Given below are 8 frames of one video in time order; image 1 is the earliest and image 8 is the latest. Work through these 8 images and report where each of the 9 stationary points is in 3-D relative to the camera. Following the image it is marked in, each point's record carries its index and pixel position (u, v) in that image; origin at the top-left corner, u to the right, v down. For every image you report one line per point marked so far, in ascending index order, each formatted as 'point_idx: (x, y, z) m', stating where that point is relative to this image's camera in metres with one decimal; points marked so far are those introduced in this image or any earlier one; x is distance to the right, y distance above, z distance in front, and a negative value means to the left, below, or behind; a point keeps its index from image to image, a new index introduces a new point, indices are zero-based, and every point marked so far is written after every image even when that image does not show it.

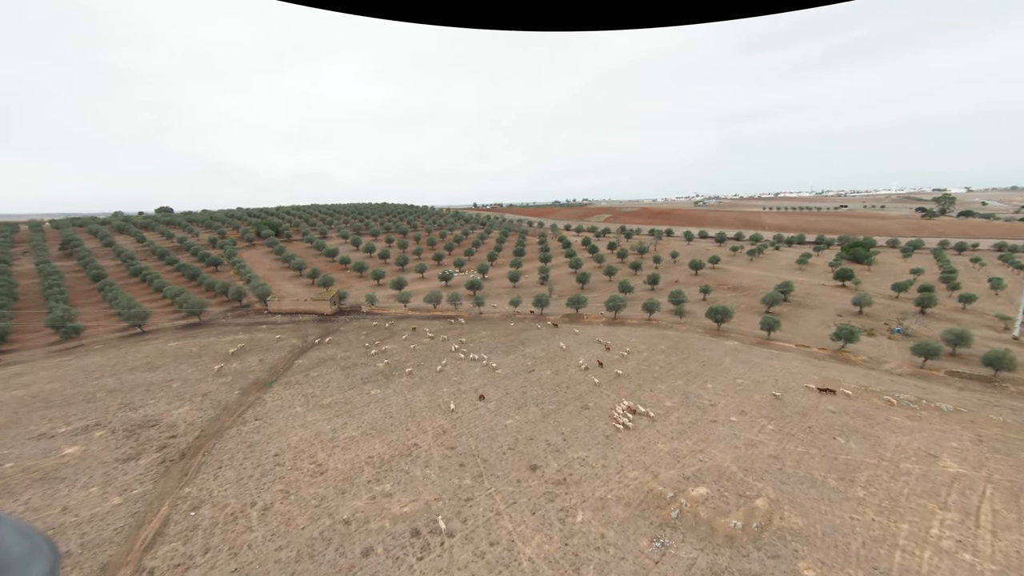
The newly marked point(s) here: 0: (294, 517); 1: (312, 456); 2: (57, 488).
0: (-8.6, -9.1, +16.0) m
1: (-9.7, -8.2, +19.7) m
2: (-19.5, -8.6, +17.3) m
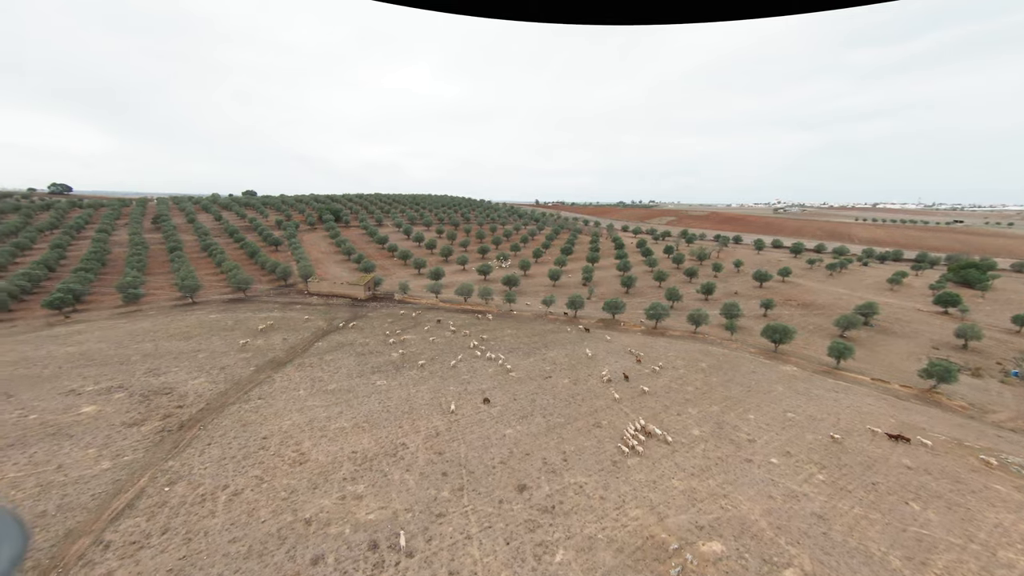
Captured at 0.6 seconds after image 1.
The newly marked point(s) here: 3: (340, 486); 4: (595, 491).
0: (-9.5, -8.3, +15.3) m
1: (-10.1, -7.3, +19.1) m
2: (-20.1, -7.0, +18.1) m
3: (-7.1, -8.1, +16.7) m
4: (+3.4, -8.5, +17.0) m
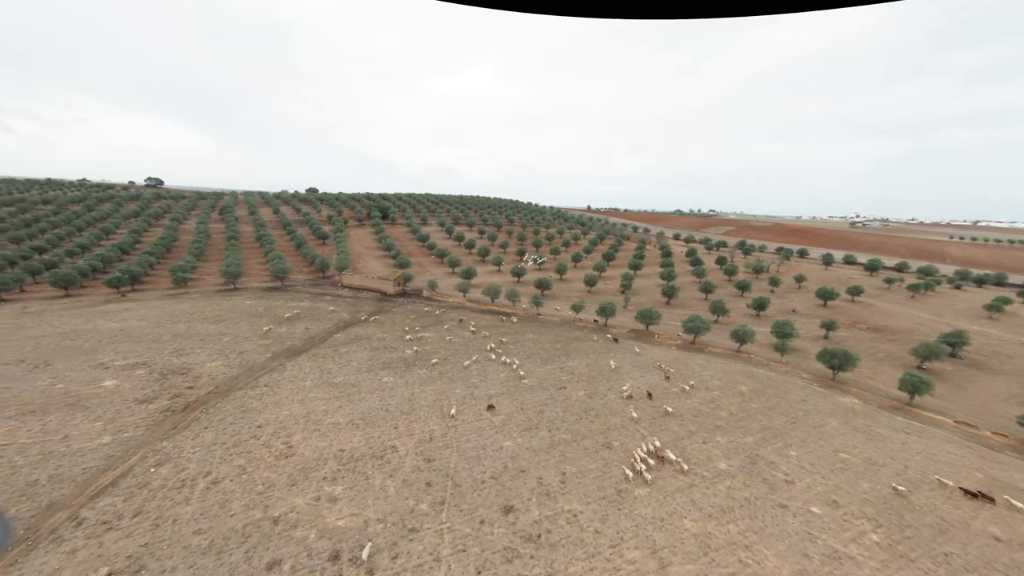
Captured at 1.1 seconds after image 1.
0: (-10.2, -7.7, +14.8) m
1: (-10.2, -6.8, +18.6) m
2: (-20.2, -5.9, +18.8) m
3: (-7.6, -7.7, +15.9) m
4: (+2.8, -8.6, +14.9) m
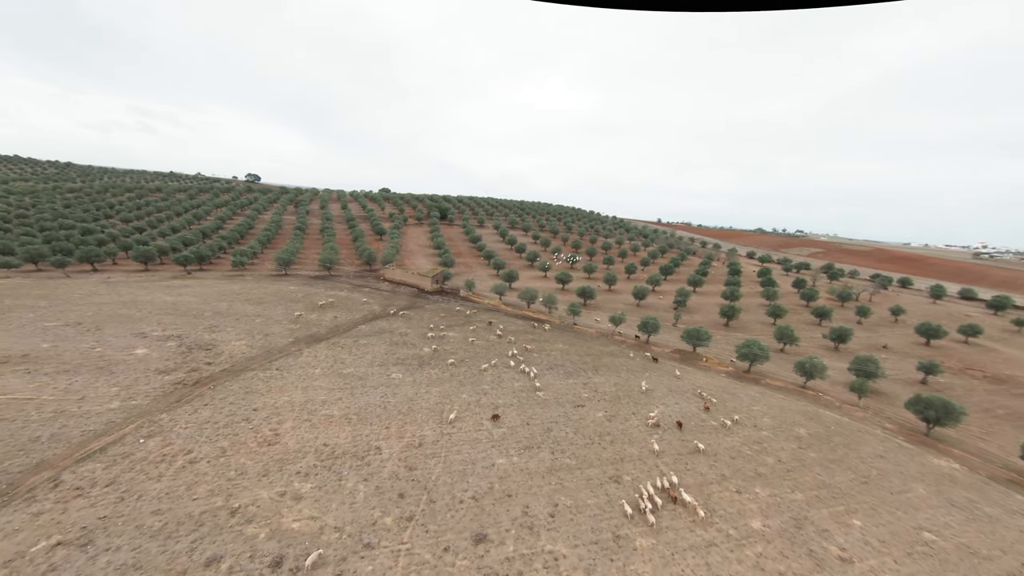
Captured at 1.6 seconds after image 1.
0: (-11.0, -6.9, +14.3) m
1: (-10.4, -6.0, +18.1) m
2: (-20.2, -4.4, +19.8) m
3: (-8.3, -7.1, +15.0) m
4: (+1.8, -8.7, +12.5) m
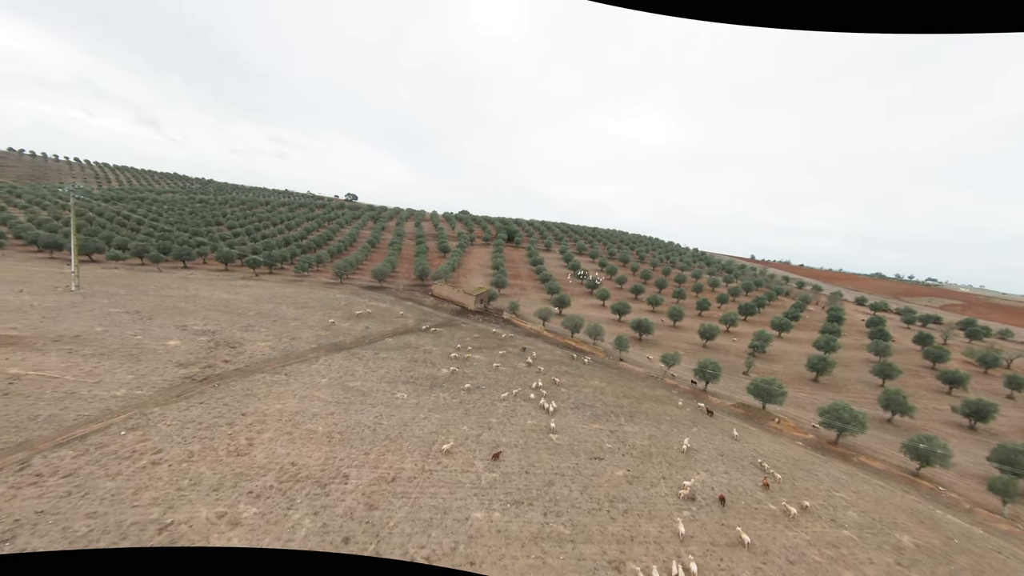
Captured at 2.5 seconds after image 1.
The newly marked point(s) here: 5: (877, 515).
0: (-12.0, -6.6, +13.4) m
1: (-10.7, -6.1, +17.1) m
2: (-19.8, -3.9, +20.7) m
3: (-9.2, -7.0, +13.6) m
4: (+0.1, -9.2, +9.2) m
5: (+15.9, -9.9, +17.7) m
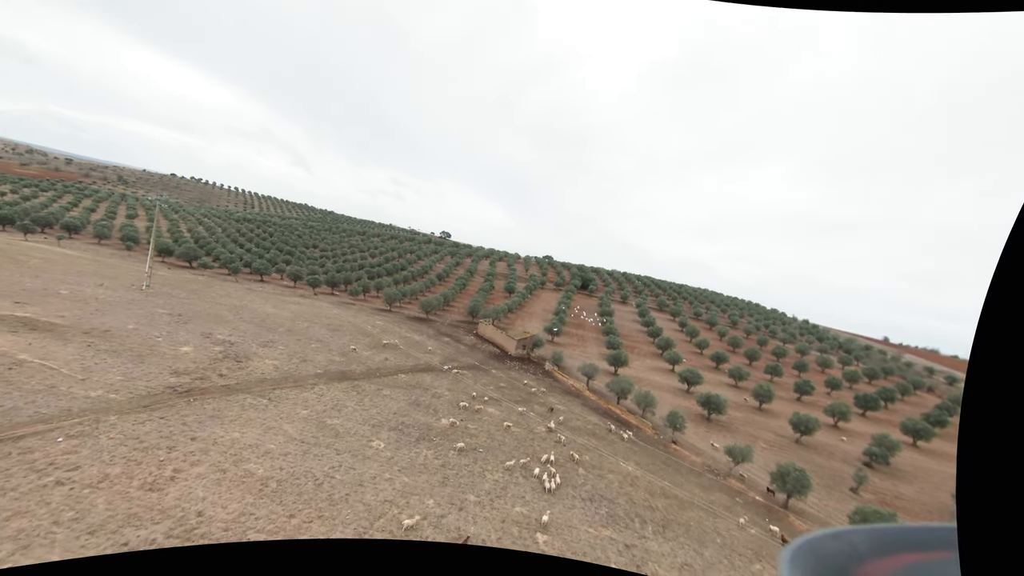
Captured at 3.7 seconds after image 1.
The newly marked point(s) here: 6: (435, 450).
0: (-13.9, -6.4, +11.6) m
1: (-11.7, -6.4, +15.0) m
2: (-19.7, -3.9, +20.6) m
3: (-11.2, -7.1, +11.1) m
4: (-3.3, -9.6, +4.7) m
5: (+13.7, -12.8, +9.5) m
6: (-3.6, -7.8, +19.8) m
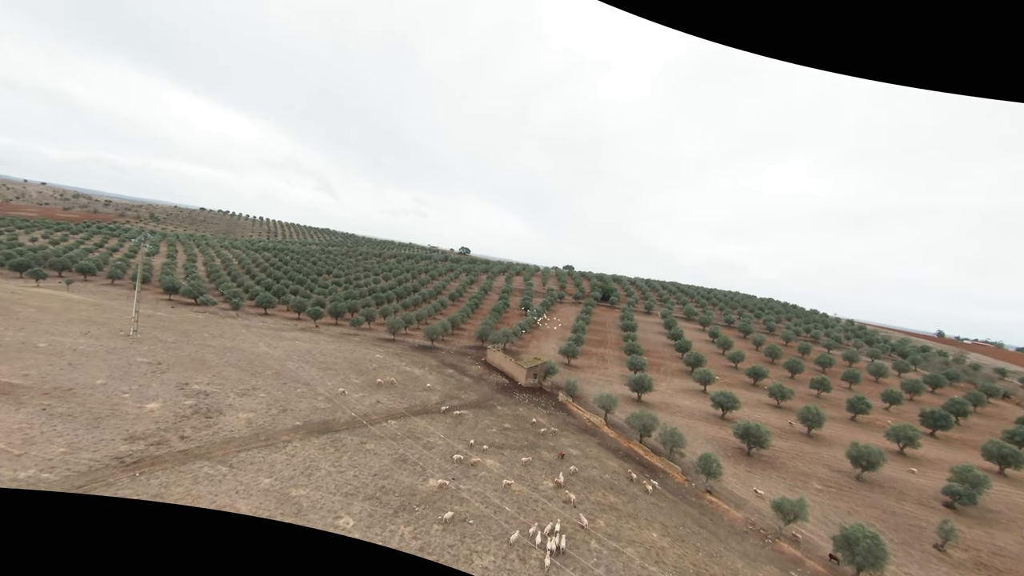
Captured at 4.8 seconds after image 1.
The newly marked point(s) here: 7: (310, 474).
0: (-14.6, -8.5, +9.2) m
1: (-12.3, -8.5, +12.4) m
2: (-20.0, -6.5, +18.5) m
3: (-11.9, -9.1, +8.5) m
4: (-4.3, -11.0, +1.5) m
5: (+13.1, -13.4, +5.2) m
6: (-3.8, -9.6, +16.6) m
7: (-9.1, -8.5, +18.5) m
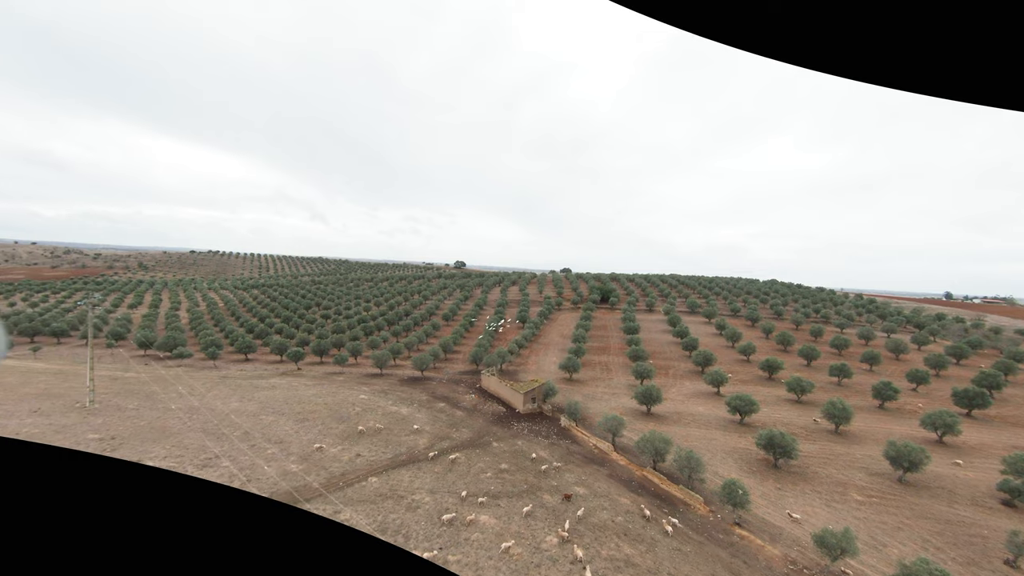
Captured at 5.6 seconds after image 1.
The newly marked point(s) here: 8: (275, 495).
0: (-14.8, -11.2, +6.4) m
1: (-12.5, -11.0, +9.6) m
2: (-20.3, -10.0, +15.8) m
3: (-12.0, -11.5, +5.7) m
4: (-4.3, -12.4, -1.3) m
5: (+13.2, -13.0, +2.3) m
6: (-3.9, -11.3, +13.8) m
7: (-9.3, -10.7, +15.7) m
8: (-11.5, -10.2, +19.9) m
